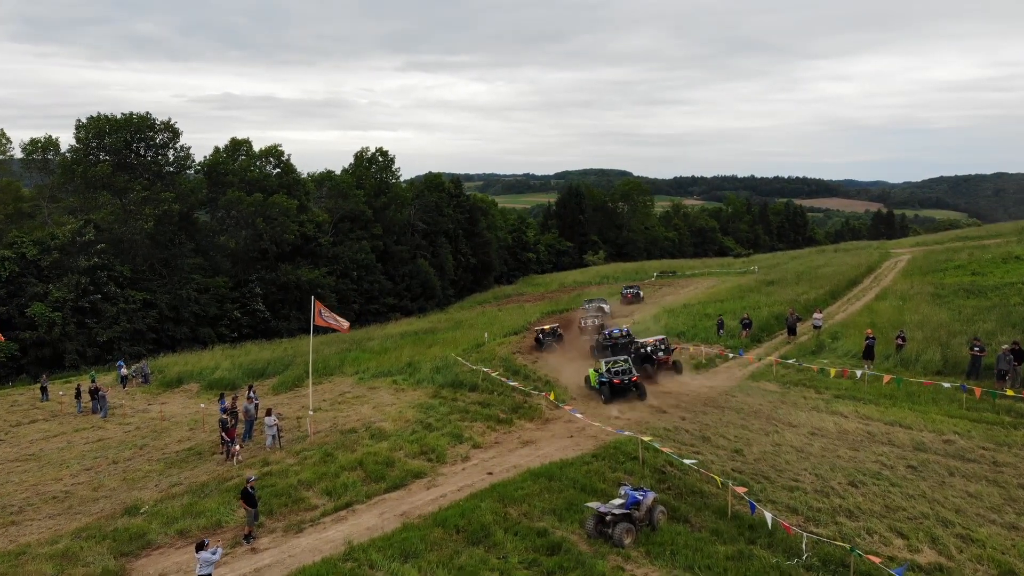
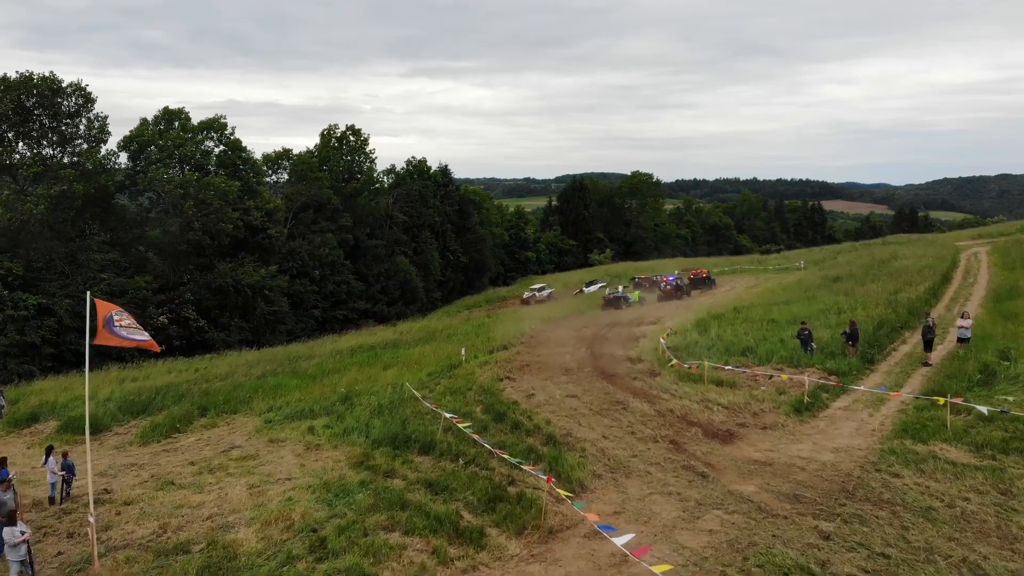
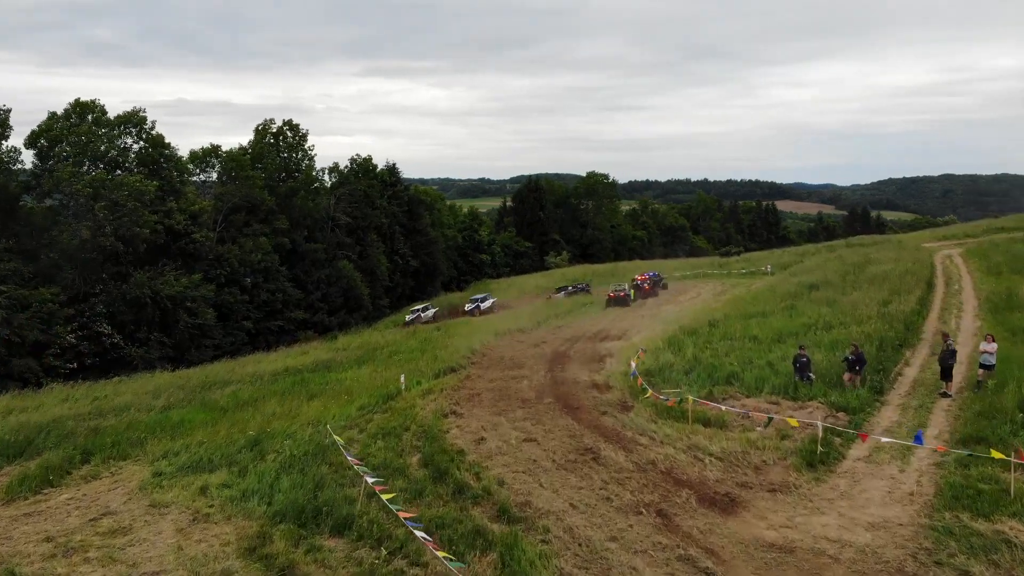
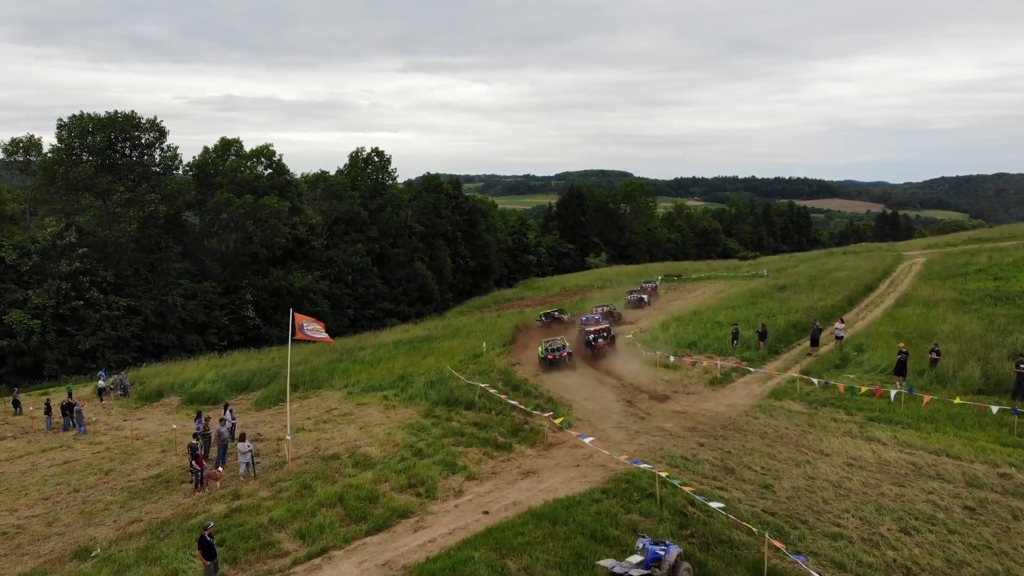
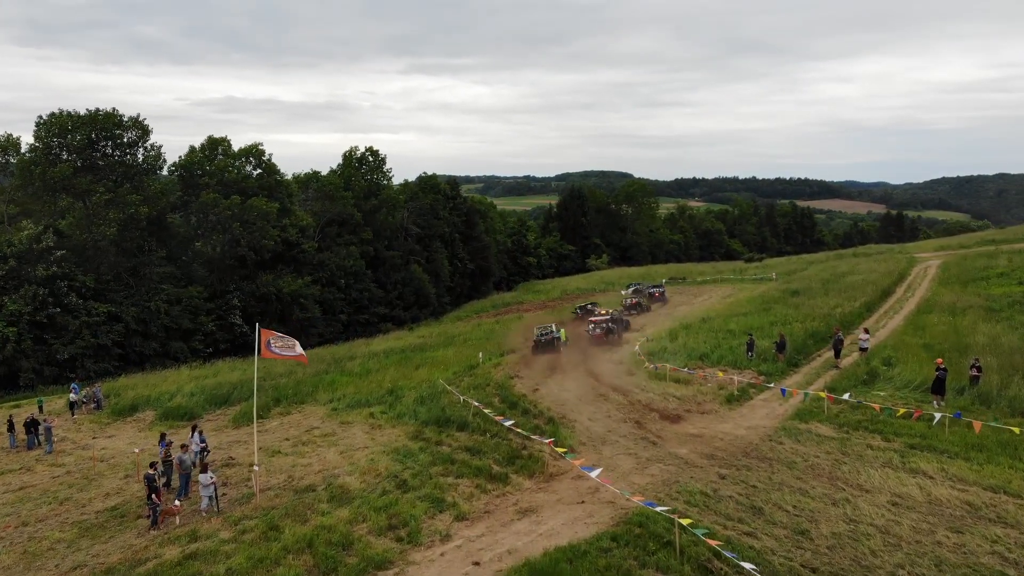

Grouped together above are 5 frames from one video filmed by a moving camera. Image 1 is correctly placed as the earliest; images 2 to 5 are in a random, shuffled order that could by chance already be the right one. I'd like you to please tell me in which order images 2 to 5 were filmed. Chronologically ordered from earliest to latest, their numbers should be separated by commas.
4, 5, 2, 3
